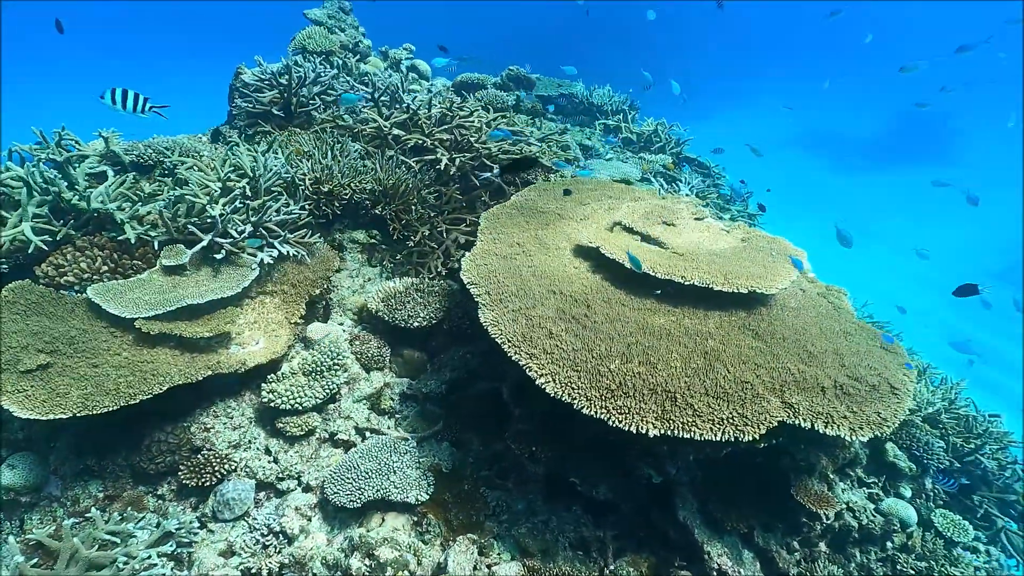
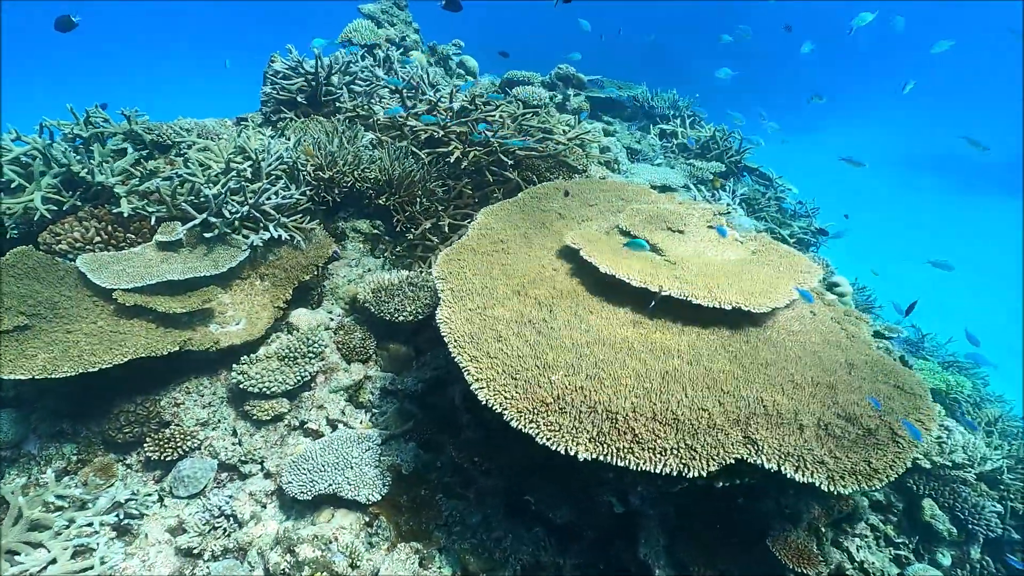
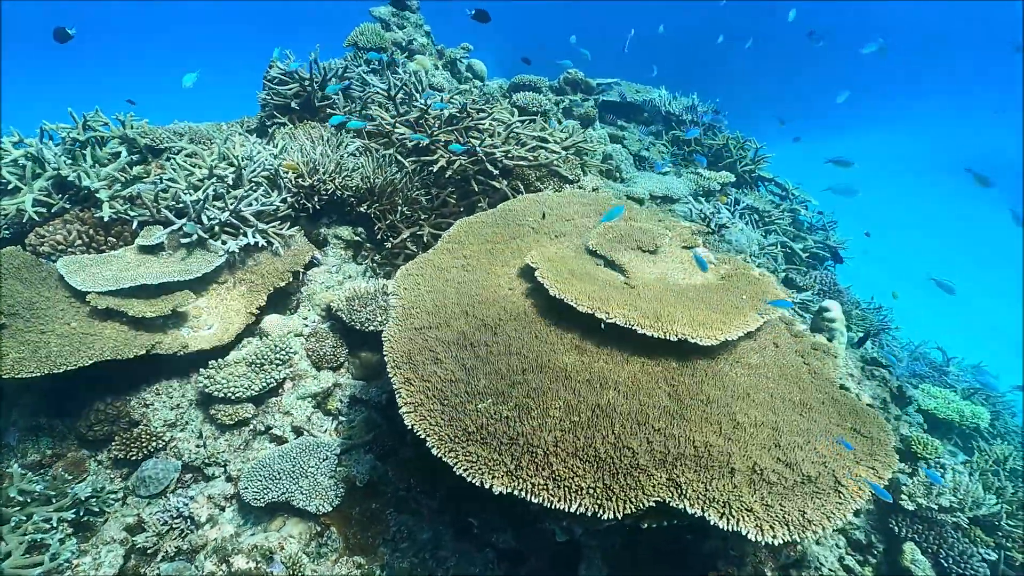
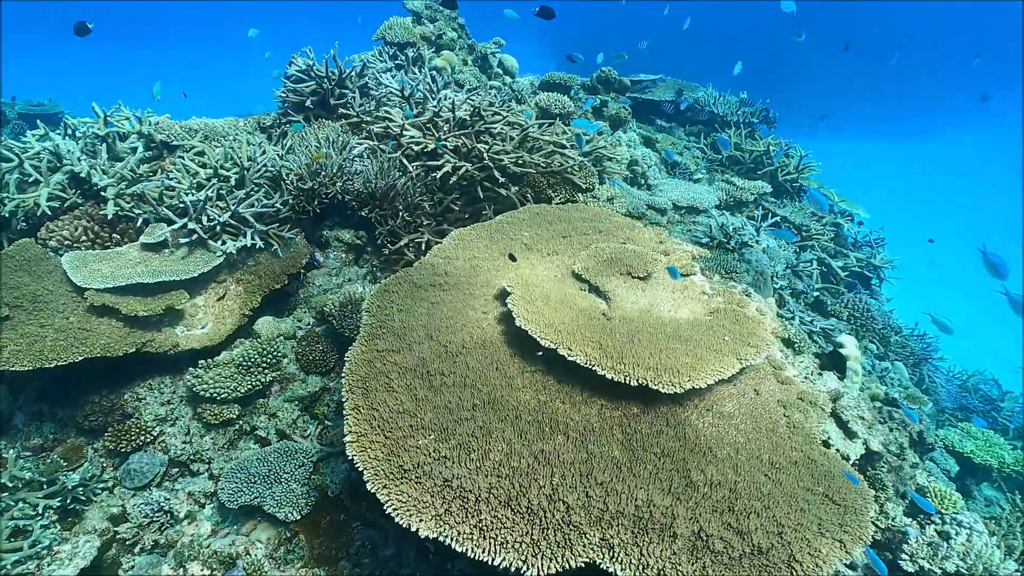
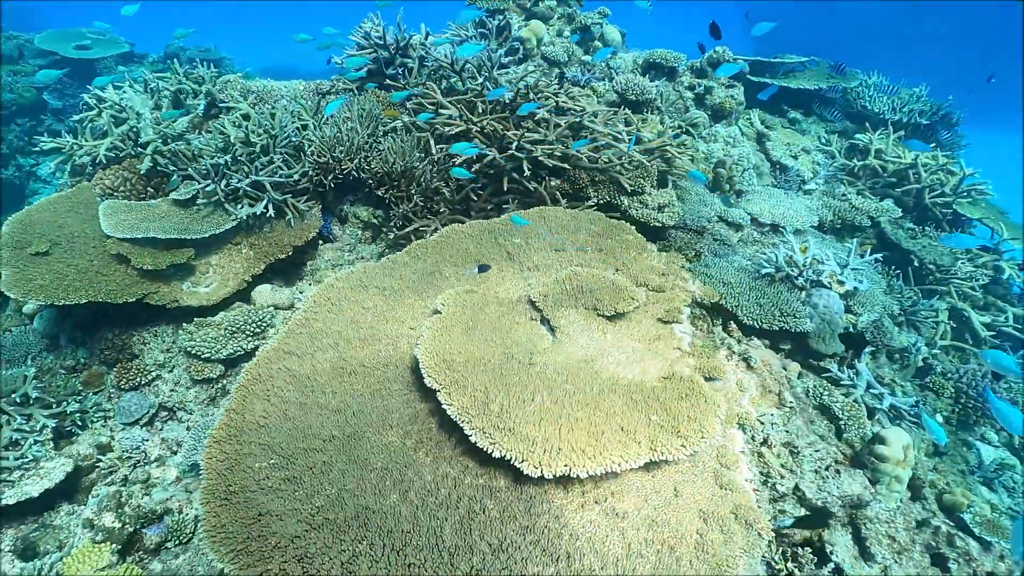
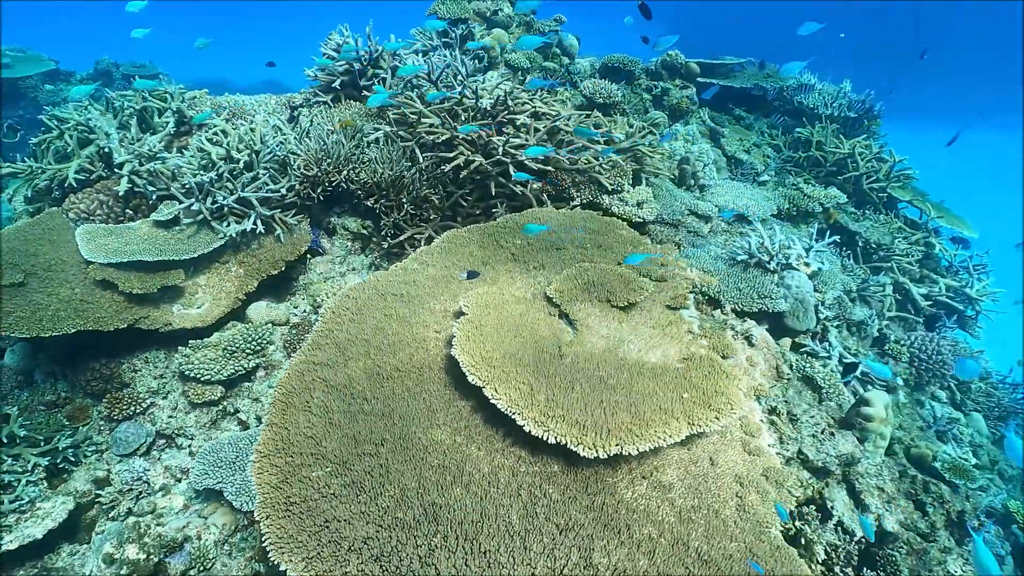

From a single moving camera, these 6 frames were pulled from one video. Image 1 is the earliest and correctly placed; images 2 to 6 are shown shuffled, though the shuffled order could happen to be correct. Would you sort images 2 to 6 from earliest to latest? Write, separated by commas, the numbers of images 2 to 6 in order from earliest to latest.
2, 3, 4, 6, 5
